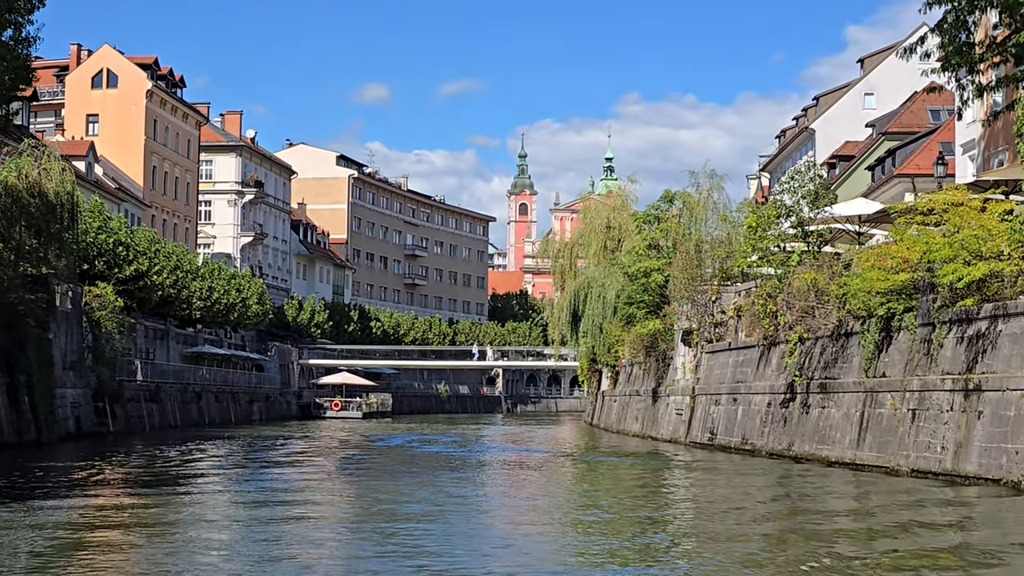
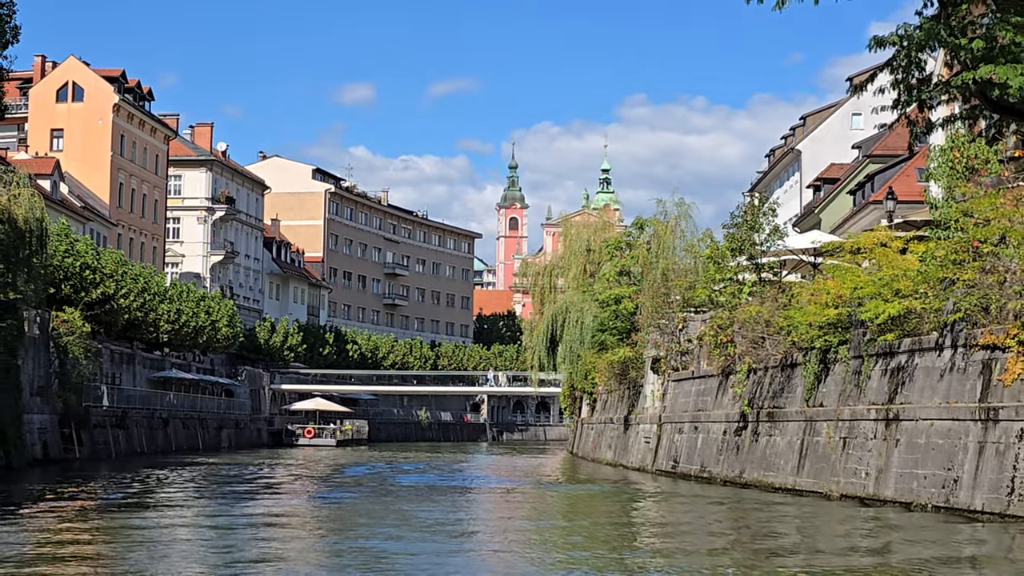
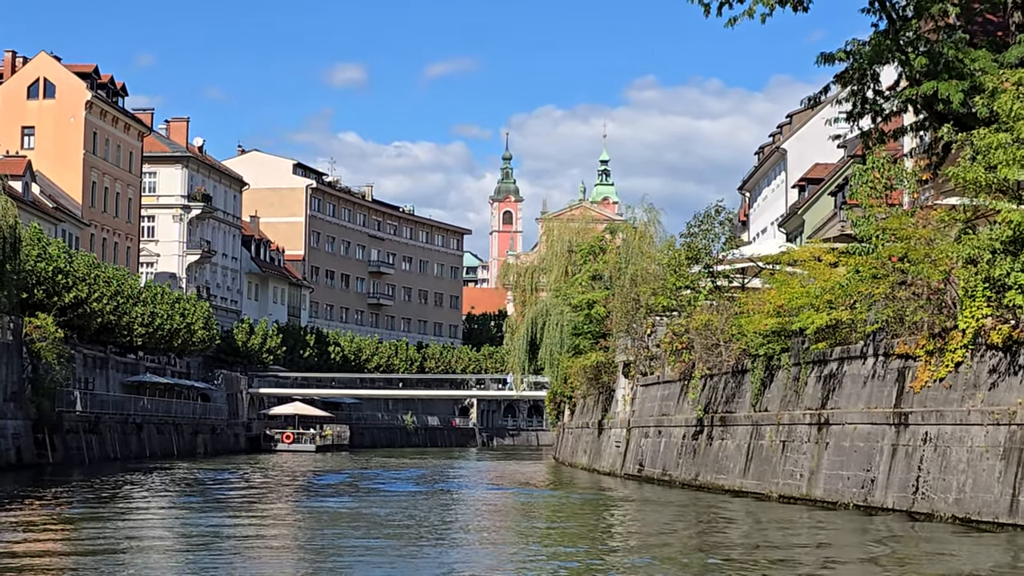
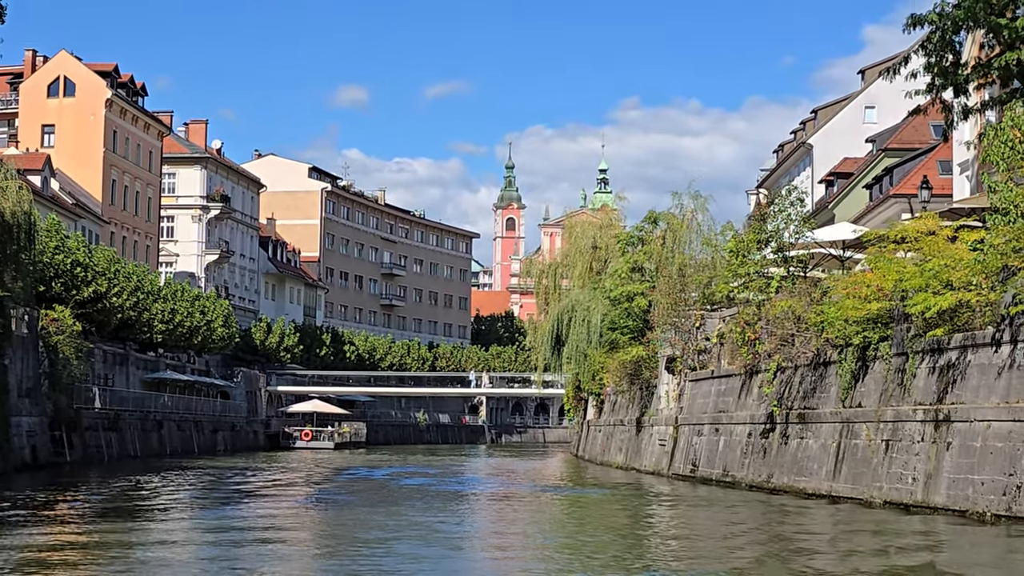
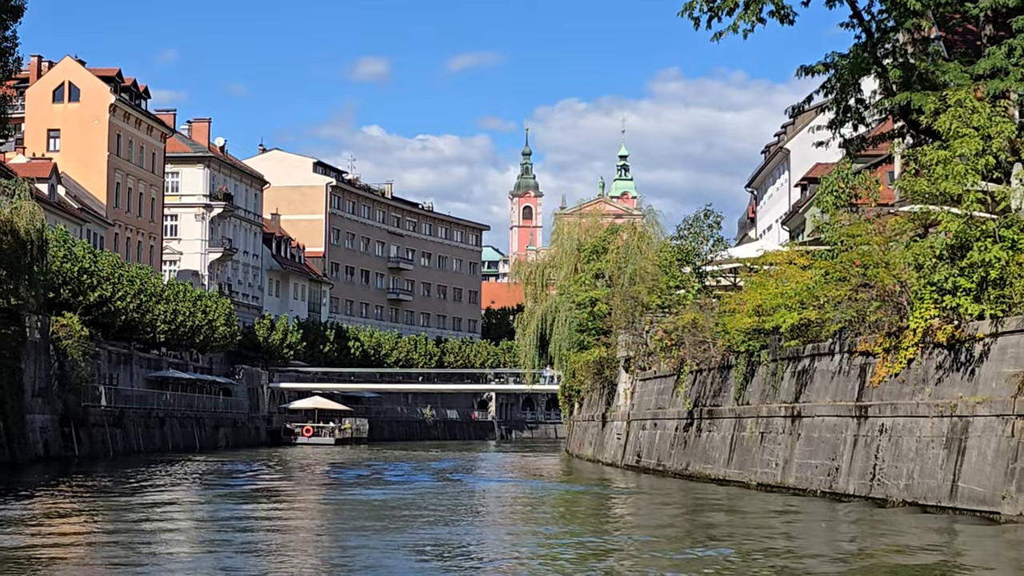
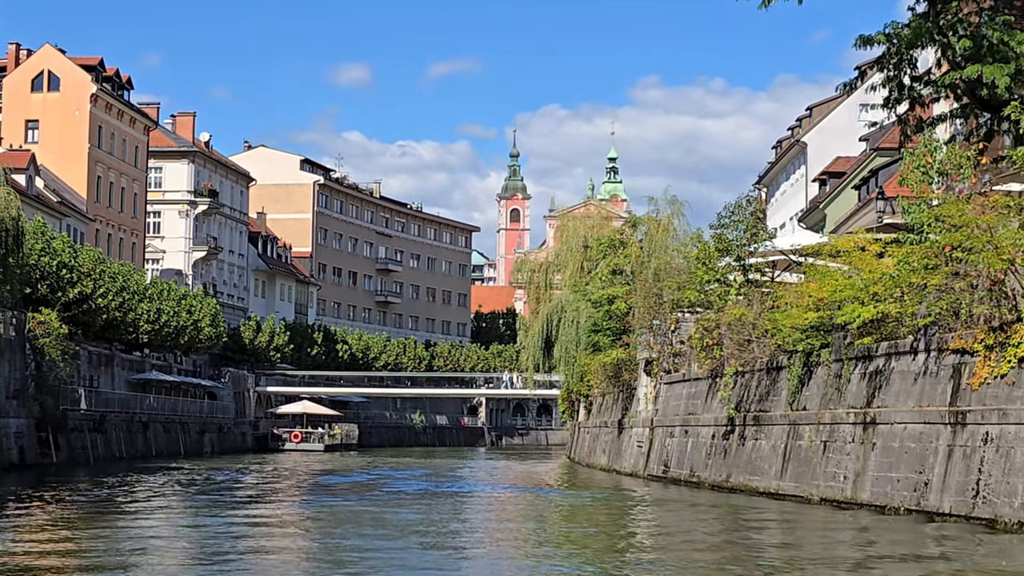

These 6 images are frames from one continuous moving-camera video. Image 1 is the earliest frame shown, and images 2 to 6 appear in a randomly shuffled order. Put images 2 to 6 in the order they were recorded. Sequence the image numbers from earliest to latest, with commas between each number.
4, 2, 6, 3, 5
